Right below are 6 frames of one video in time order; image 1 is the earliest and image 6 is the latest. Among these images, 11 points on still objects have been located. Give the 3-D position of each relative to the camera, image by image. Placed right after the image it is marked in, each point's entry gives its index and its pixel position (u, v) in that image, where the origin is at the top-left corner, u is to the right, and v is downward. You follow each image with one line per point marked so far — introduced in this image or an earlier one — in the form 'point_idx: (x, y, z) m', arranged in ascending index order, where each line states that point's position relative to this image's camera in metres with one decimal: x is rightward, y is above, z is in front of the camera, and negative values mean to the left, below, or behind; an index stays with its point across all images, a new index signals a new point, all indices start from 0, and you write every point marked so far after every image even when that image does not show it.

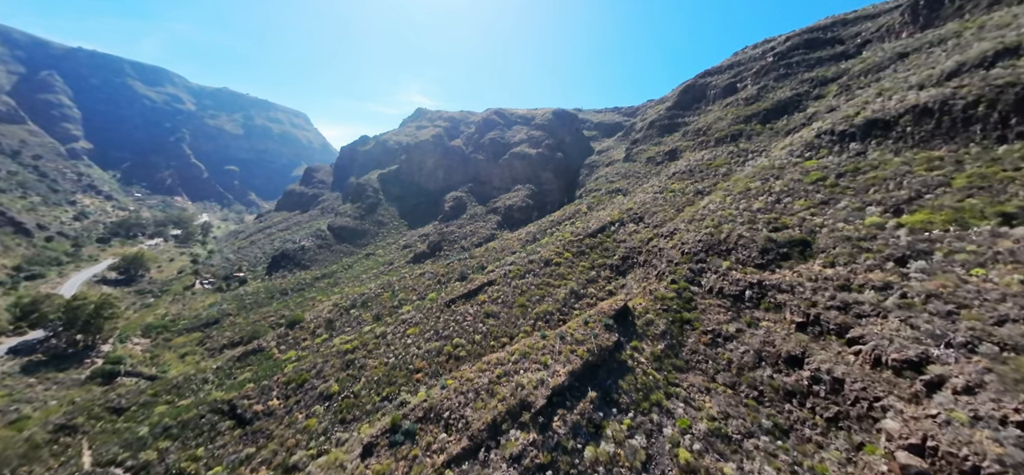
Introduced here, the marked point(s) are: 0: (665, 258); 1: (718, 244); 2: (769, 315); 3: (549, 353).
0: (+8.1, -1.0, +16.8) m
1: (+9.6, -0.3, +14.8) m
2: (+8.8, -2.7, +11.0) m
3: (+1.5, -4.6, +12.5) m
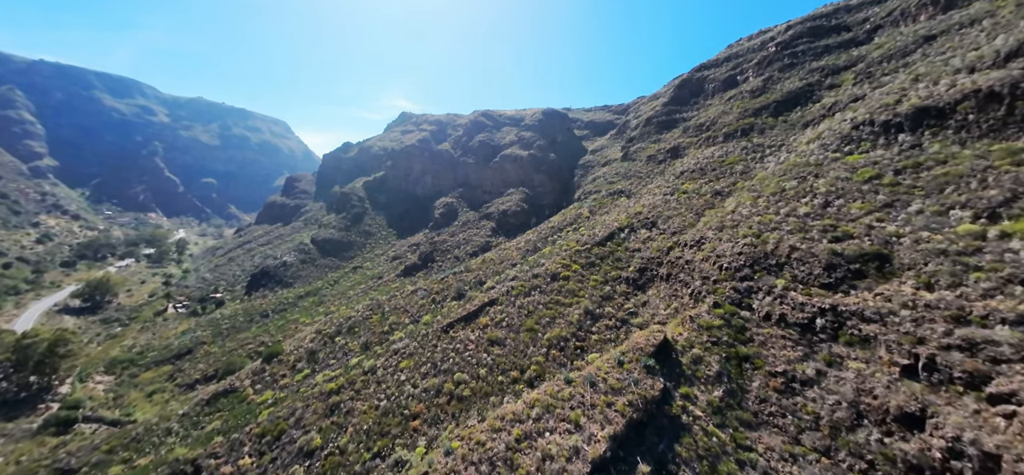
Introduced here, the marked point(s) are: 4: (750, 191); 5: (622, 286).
0: (+8.5, -1.6, +14.6) m
1: (+10.0, -0.8, +12.6) m
2: (+9.4, -3.2, +8.8) m
3: (+2.1, -5.4, +10.1) m
4: (+13.4, +2.6, +18.1) m
5: (+6.5, -2.8, +18.9) m
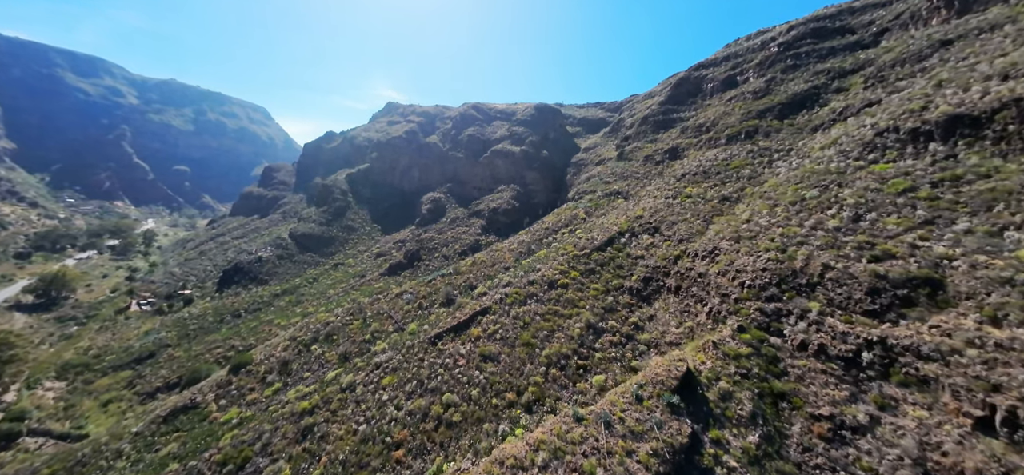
0: (+8.4, -2.1, +13.4) m
1: (+10.0, -1.4, +11.4) m
2: (+9.6, -3.8, +7.7) m
3: (+2.2, -5.8, +8.7) m
4: (+13.3, +2.0, +17.0) m
5: (+6.2, -3.3, +17.6) m
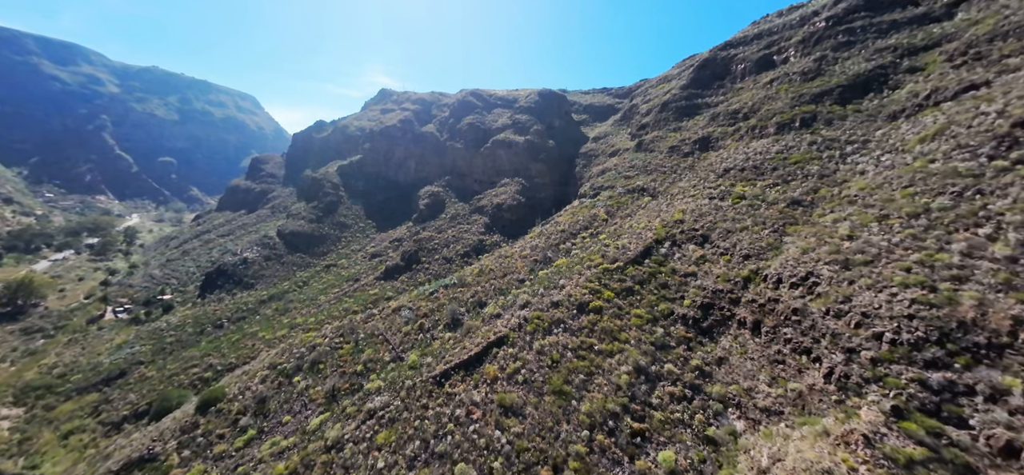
0: (+9.6, -3.0, +9.9) m
1: (+11.2, -2.3, +7.9) m
2: (+10.8, -4.8, +4.2) m
3: (+3.5, -6.9, +5.3) m
4: (+14.4, +1.3, +13.4) m
5: (+7.4, -4.0, +14.1) m
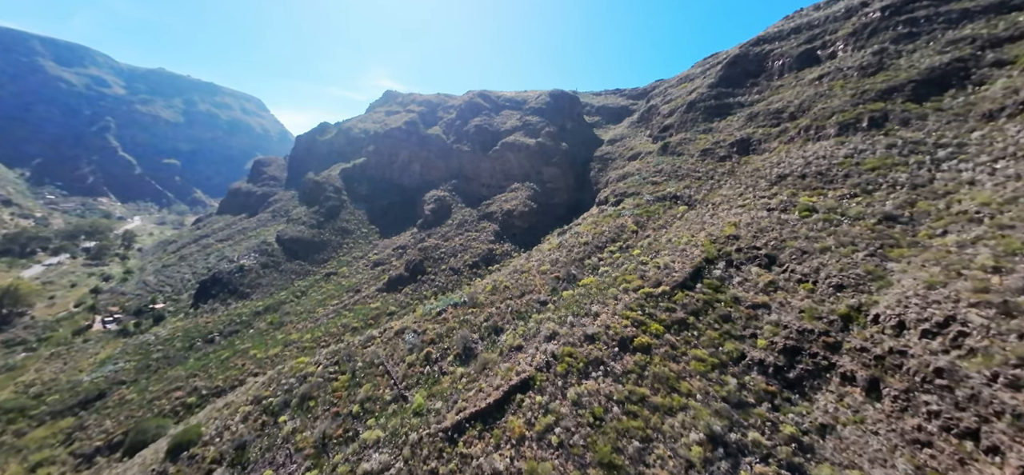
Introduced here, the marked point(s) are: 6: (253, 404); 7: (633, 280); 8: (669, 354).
0: (+10.7, -3.9, +6.9) m
1: (+12.3, -3.2, +4.9) m
2: (+11.9, -5.7, +1.2) m
3: (+4.5, -7.7, +2.3) m
4: (+15.6, +0.4, +10.4) m
5: (+8.5, -4.9, +11.1) m
6: (-14.9, -9.6, +18.5) m
7: (+6.6, -2.3, +17.6) m
8: (+6.3, -4.6, +12.8) m
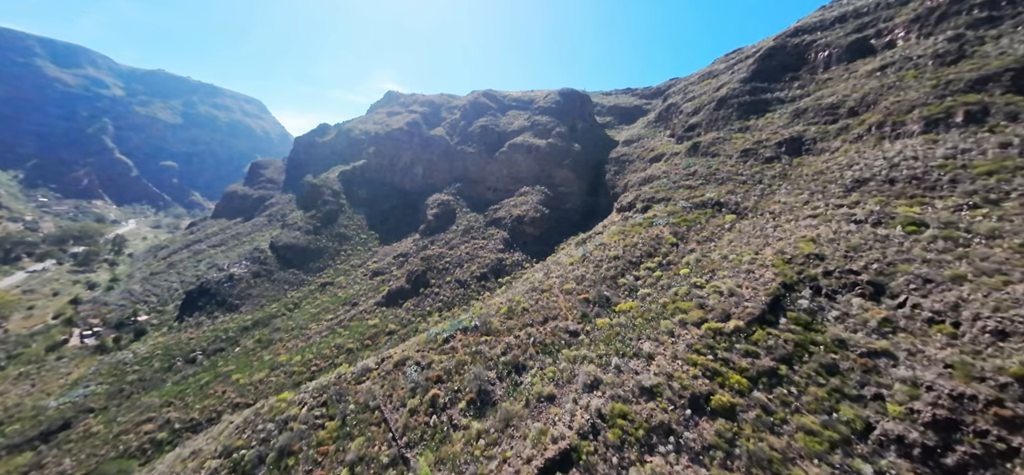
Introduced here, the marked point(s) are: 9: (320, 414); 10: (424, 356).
0: (+11.8, -4.6, +3.7) m
1: (+13.5, -3.9, +1.7) m
2: (+13.0, -6.4, -2.1) m
3: (+5.6, -8.5, -1.0) m
4: (+16.7, -0.4, +7.1) m
5: (+9.7, -5.7, +7.9) m
6: (-13.7, -10.4, +15.3) m
7: (+7.8, -3.1, +14.3) m
8: (+7.4, -5.4, +9.6) m
9: (-9.7, -8.9, +16.3) m
10: (-5.0, -6.9, +18.5) m
